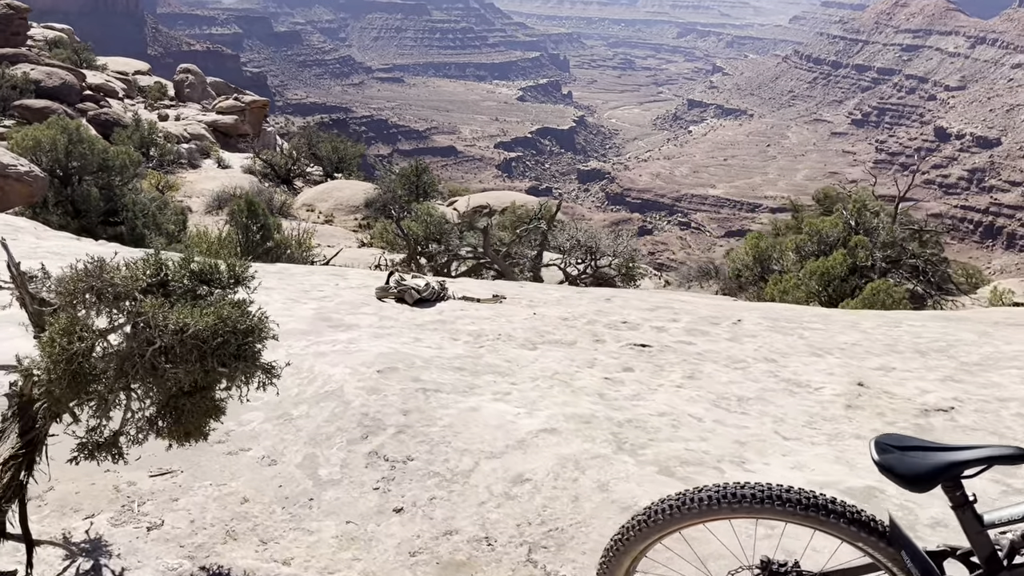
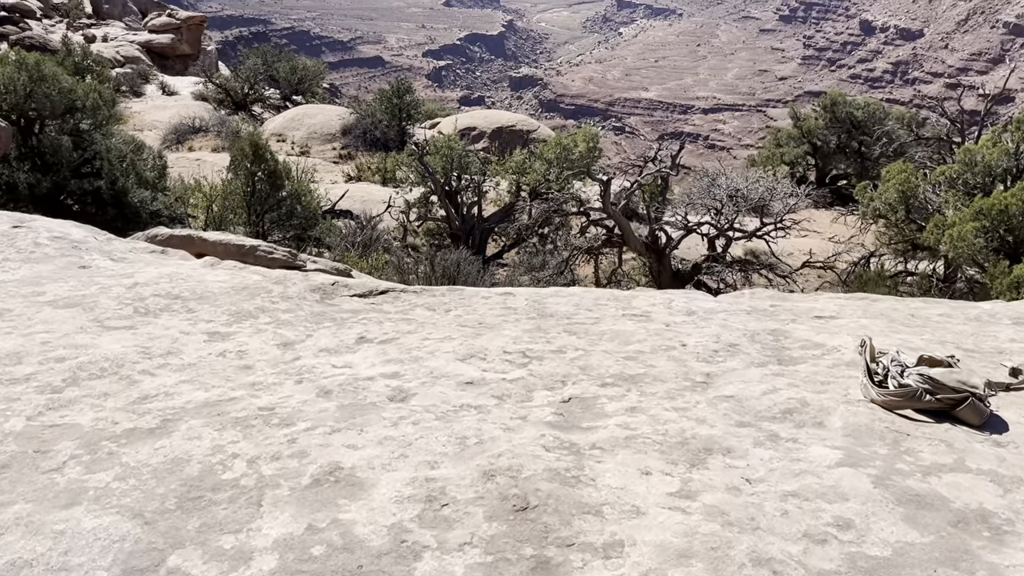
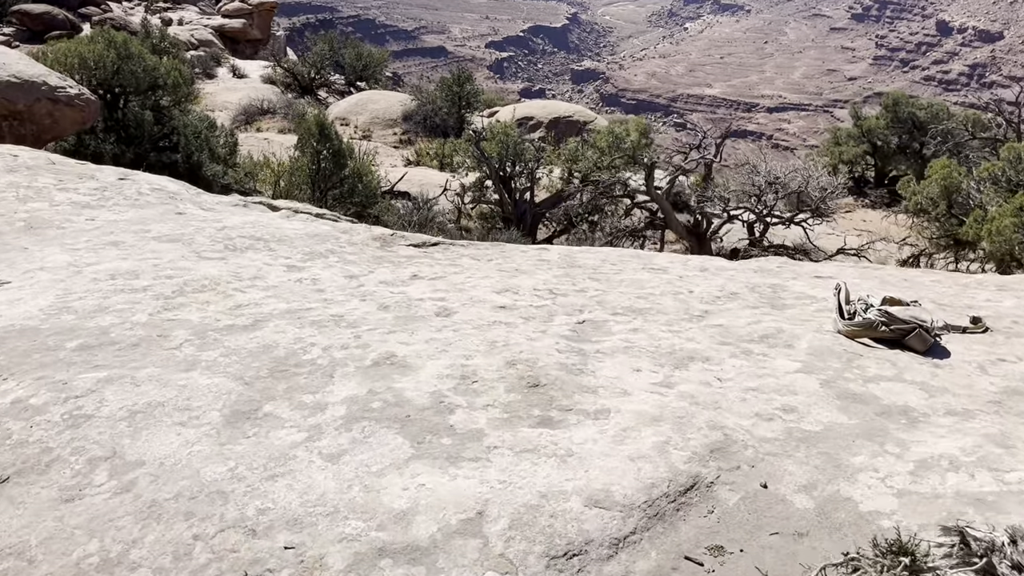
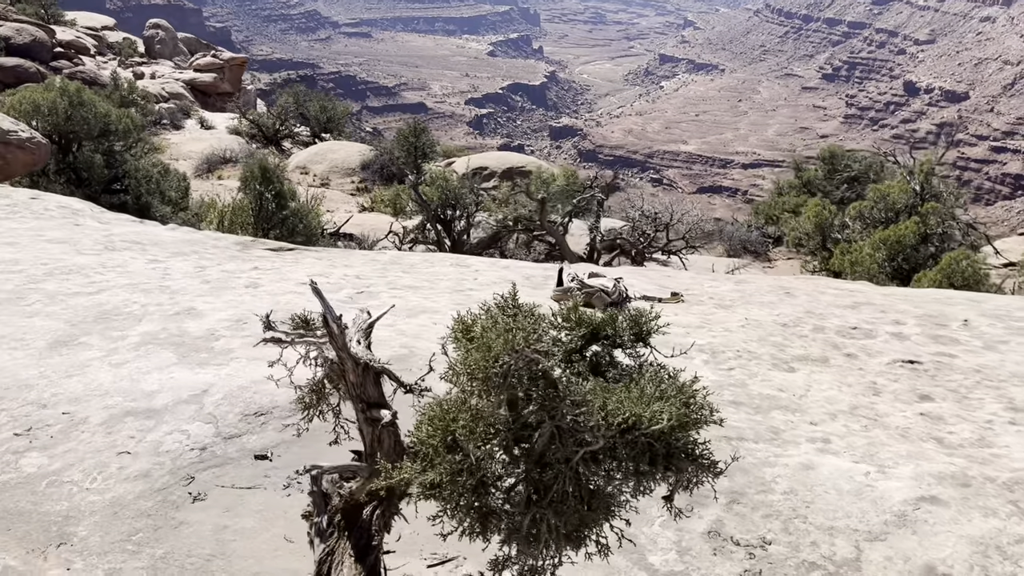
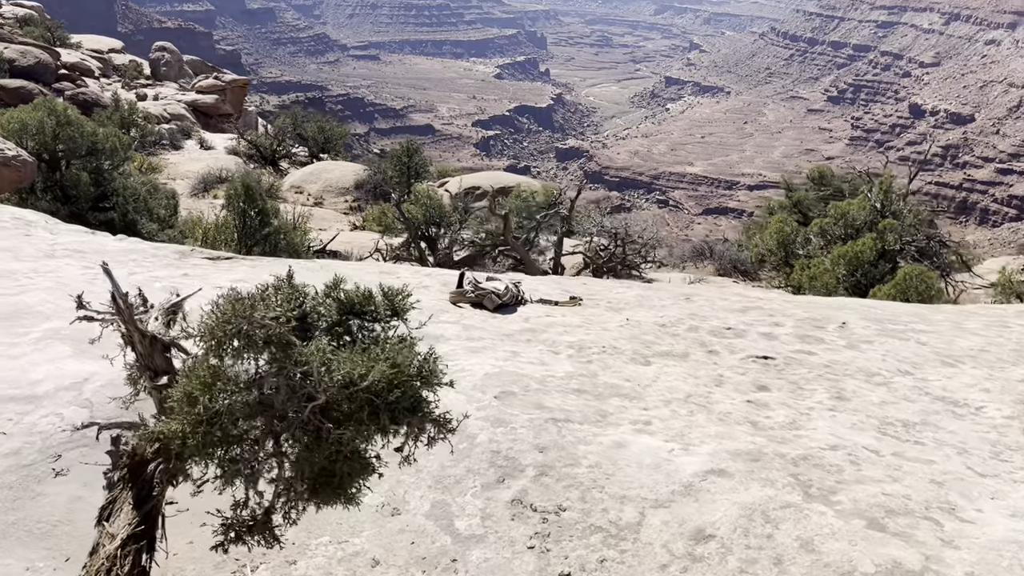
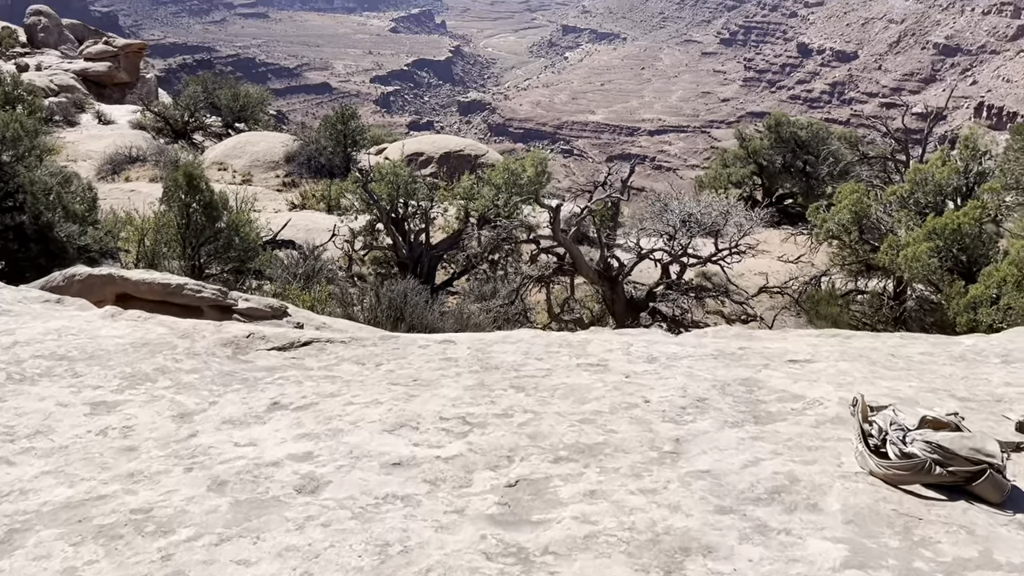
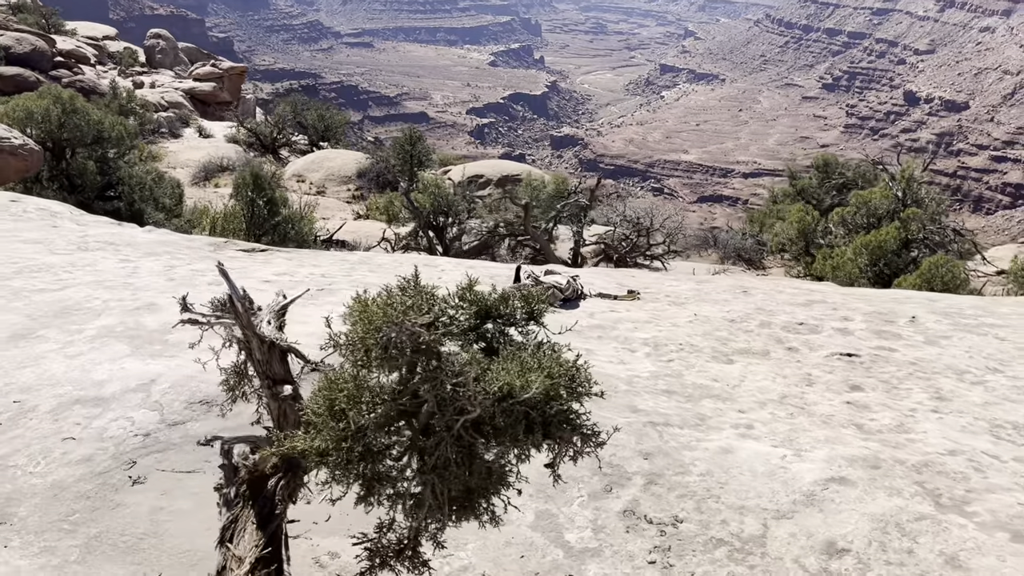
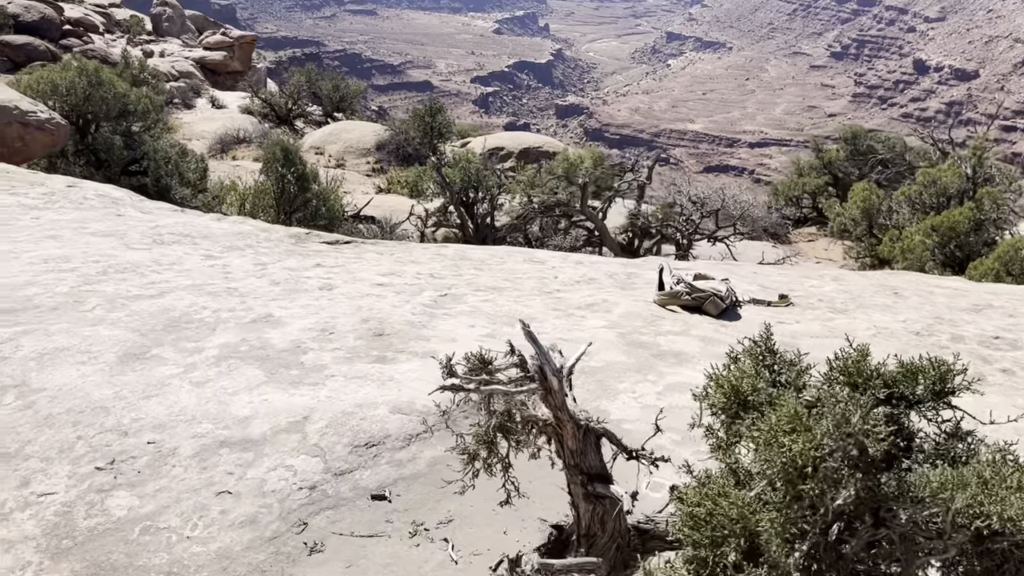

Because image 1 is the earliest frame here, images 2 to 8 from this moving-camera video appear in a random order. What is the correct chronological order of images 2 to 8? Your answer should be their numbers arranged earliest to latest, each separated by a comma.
5, 7, 4, 8, 3, 2, 6
